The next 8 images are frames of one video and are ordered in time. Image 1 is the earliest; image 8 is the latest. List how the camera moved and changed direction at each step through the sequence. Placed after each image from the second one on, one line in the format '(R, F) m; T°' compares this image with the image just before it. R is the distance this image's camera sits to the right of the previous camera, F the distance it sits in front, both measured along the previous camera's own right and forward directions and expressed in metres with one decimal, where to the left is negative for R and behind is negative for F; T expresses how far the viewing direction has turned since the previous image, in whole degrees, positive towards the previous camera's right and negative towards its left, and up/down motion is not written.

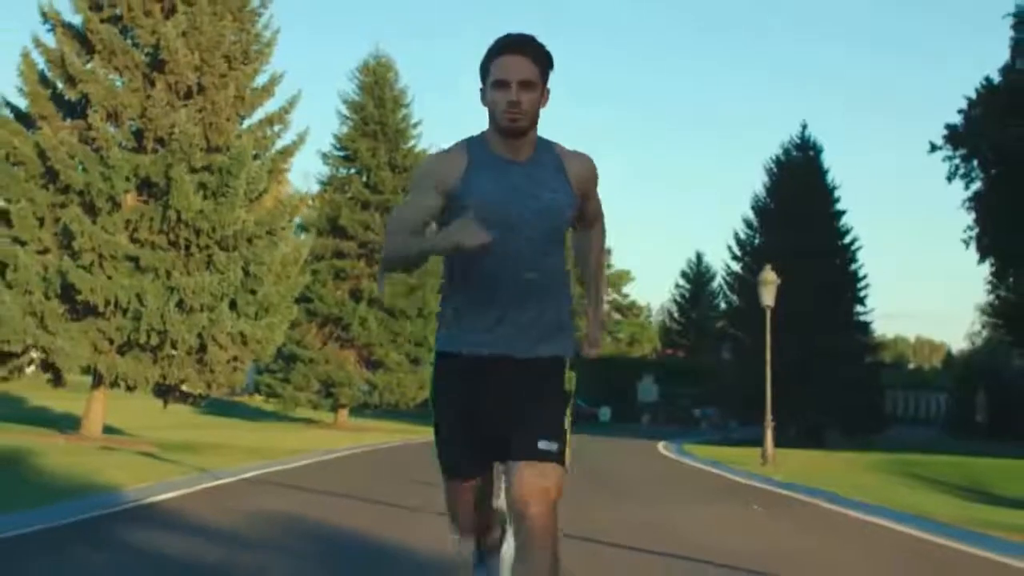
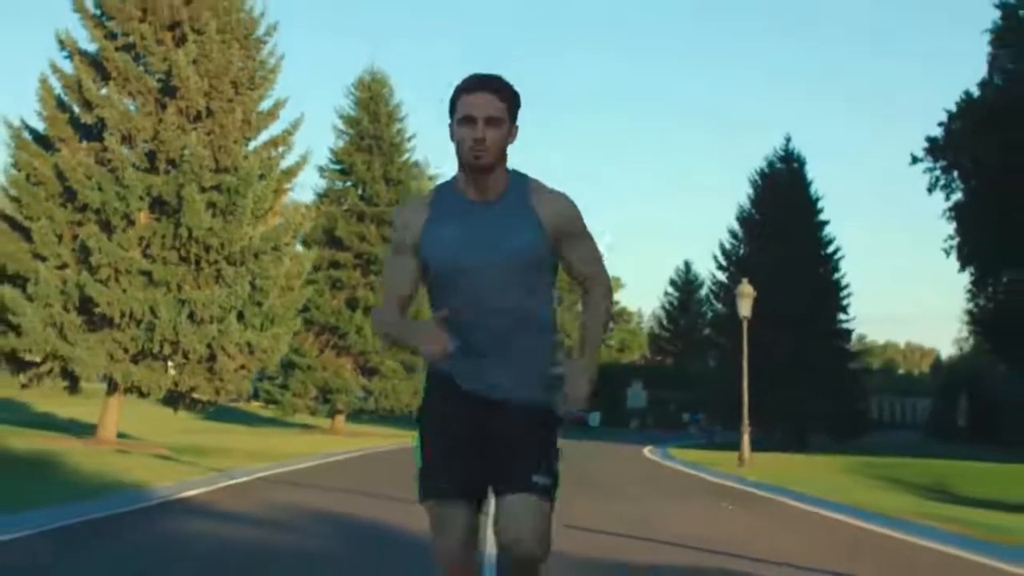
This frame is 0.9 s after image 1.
(0.0, -1.5) m; 0°
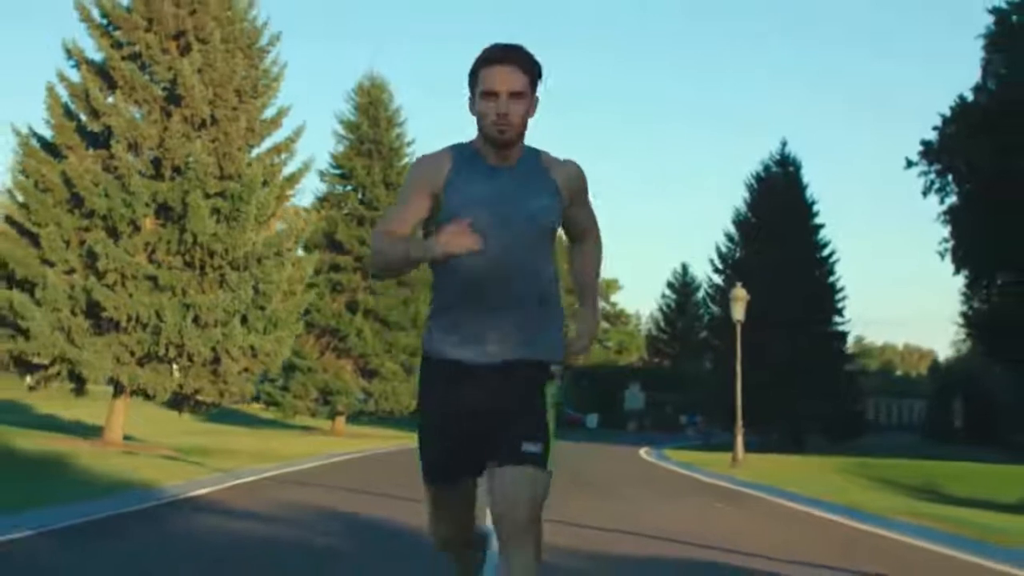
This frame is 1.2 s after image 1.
(0.0, -0.6) m; 0°
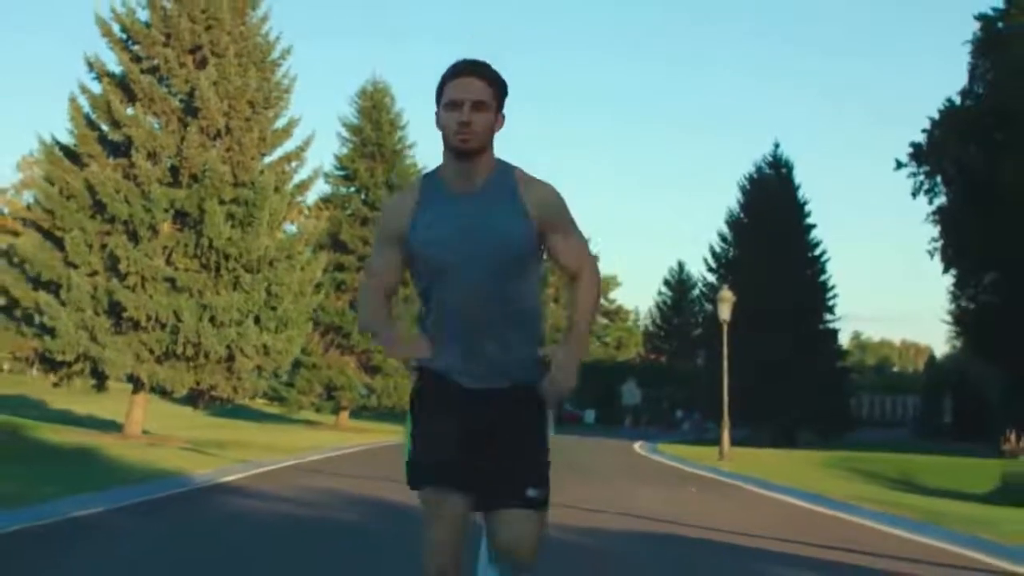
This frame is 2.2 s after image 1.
(0.0, -1.5) m; 0°
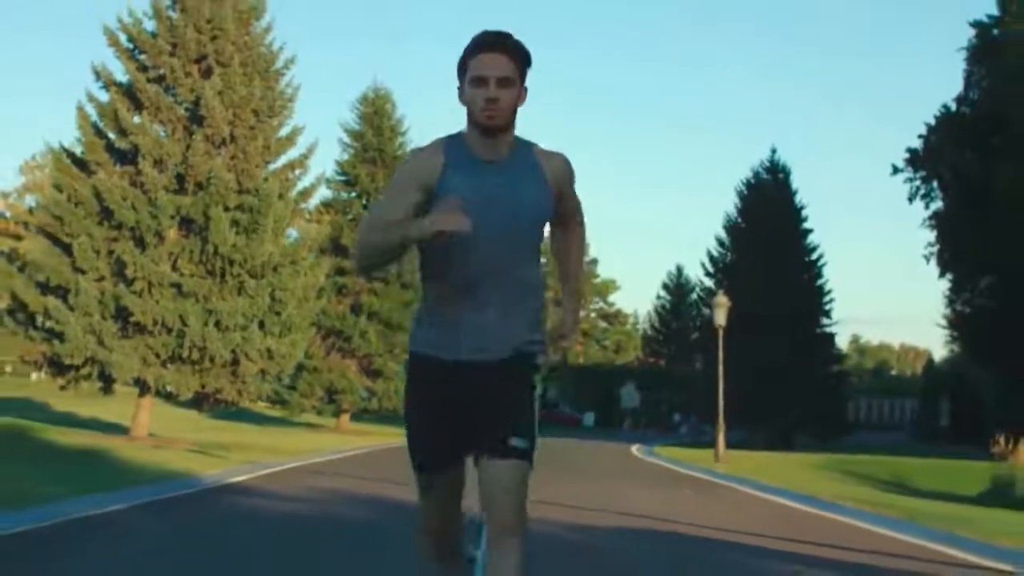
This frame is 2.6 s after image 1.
(0.0, -0.5) m; 0°
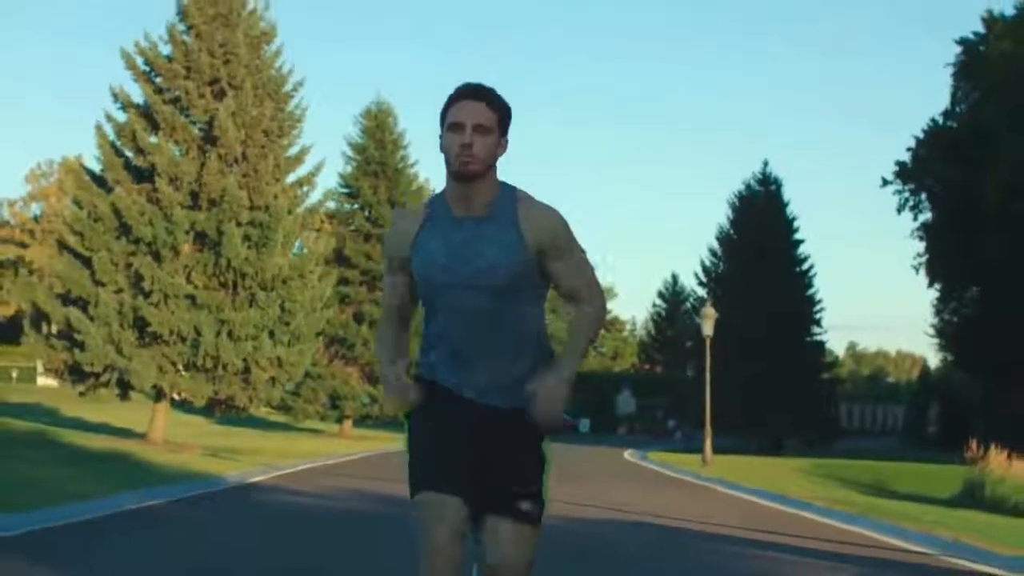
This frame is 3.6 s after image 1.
(0.0, -1.5) m; 0°
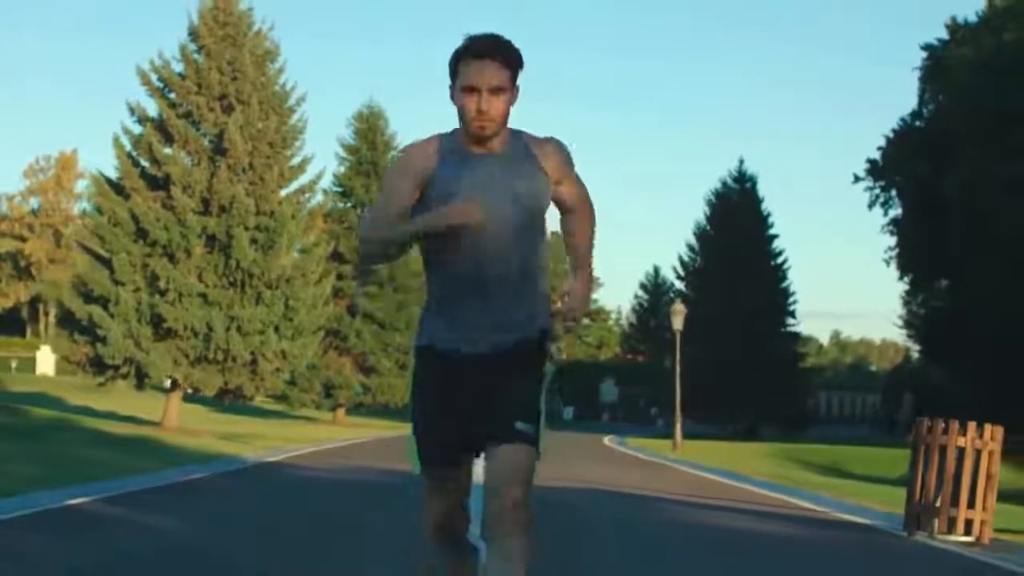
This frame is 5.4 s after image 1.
(0.0, -2.8) m; 0°
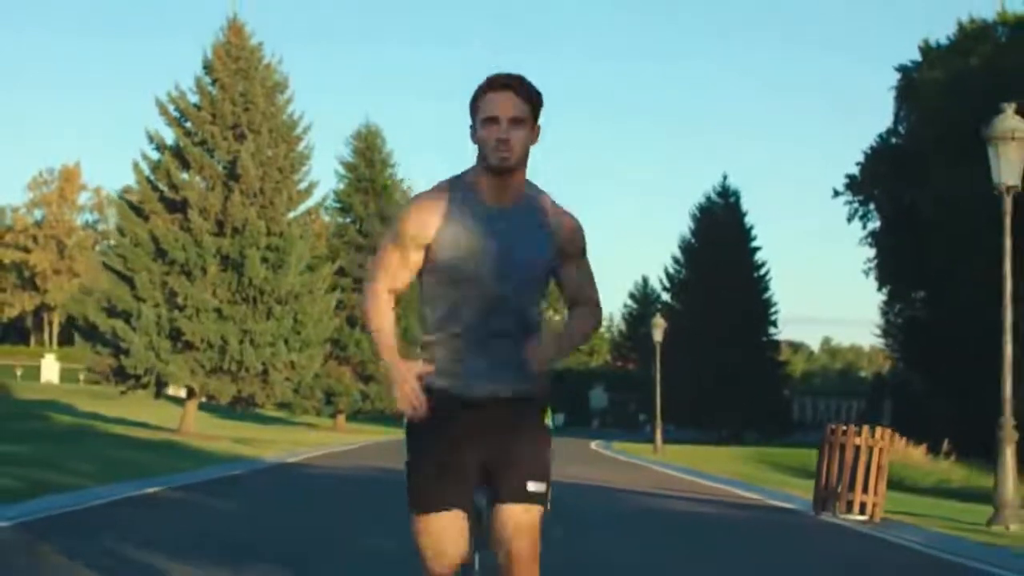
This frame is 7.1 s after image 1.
(0.0, -2.7) m; 0°
